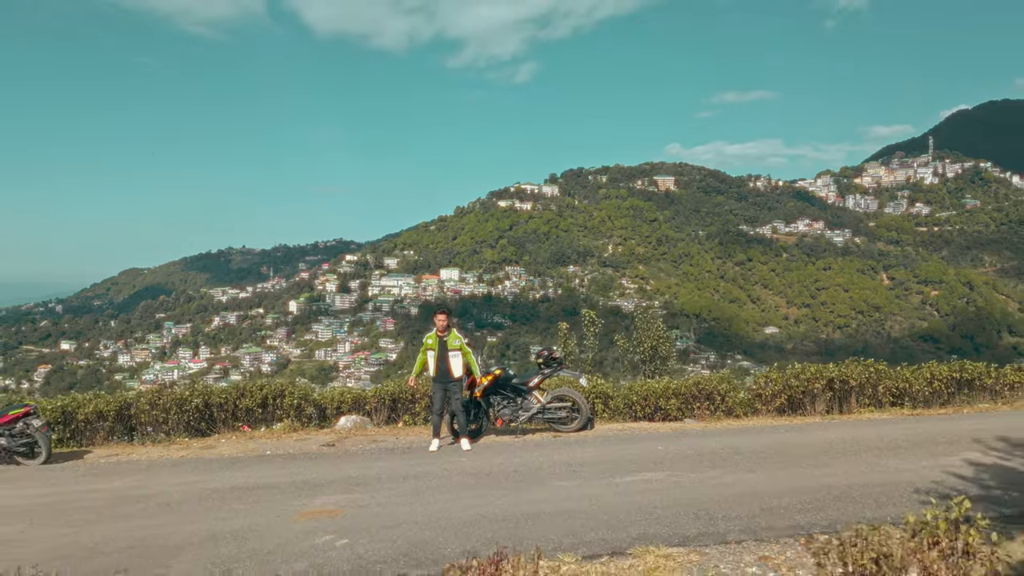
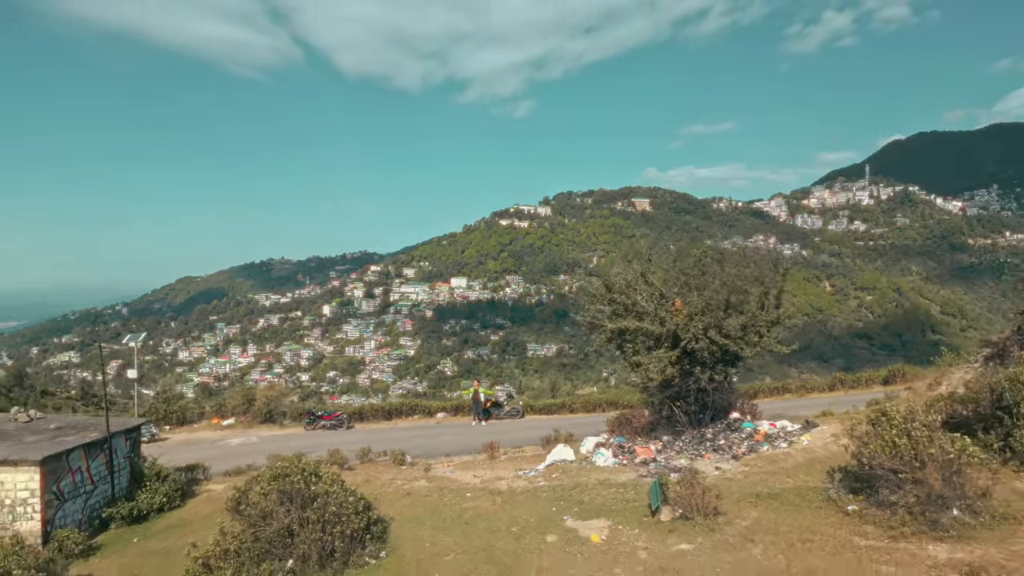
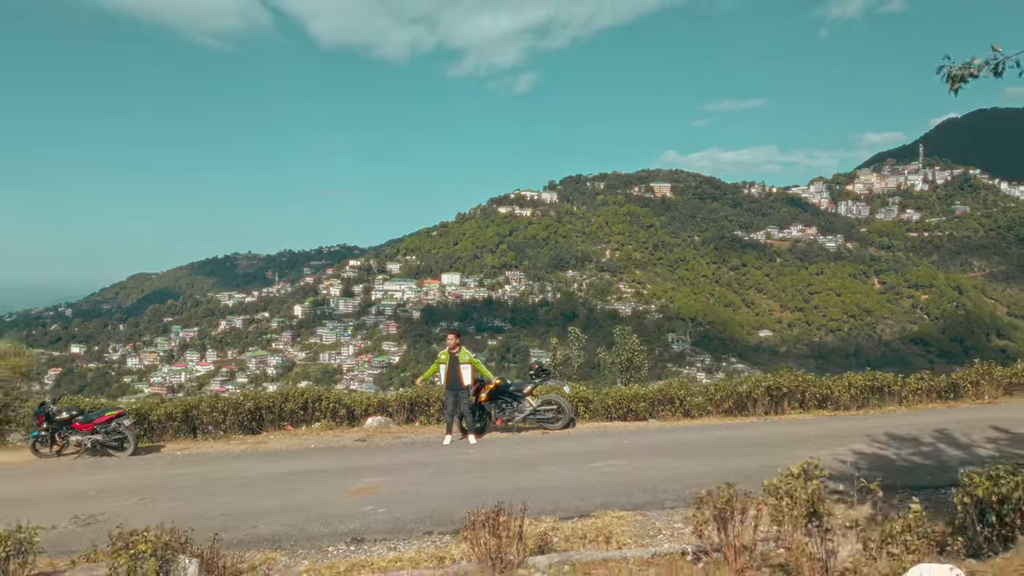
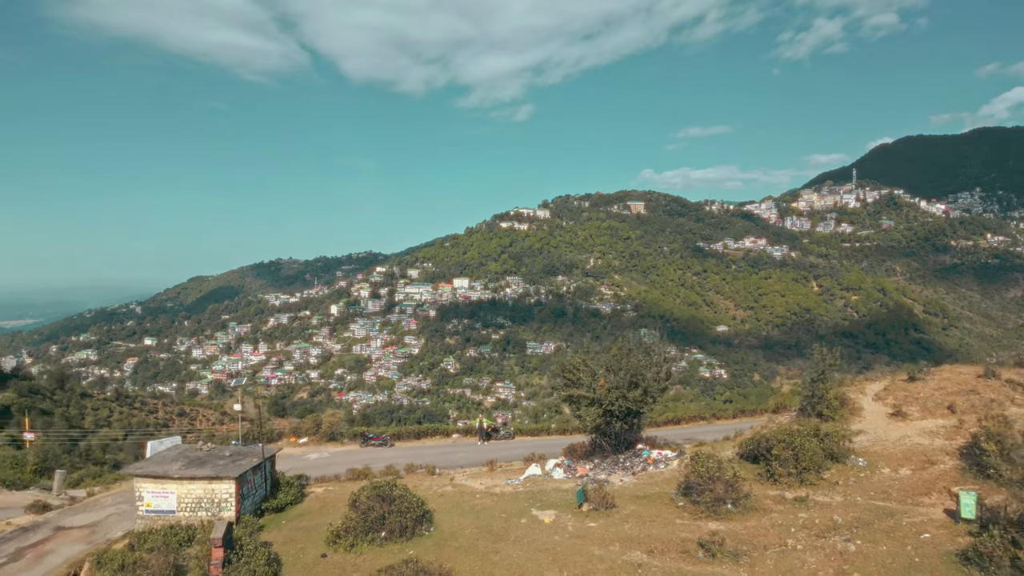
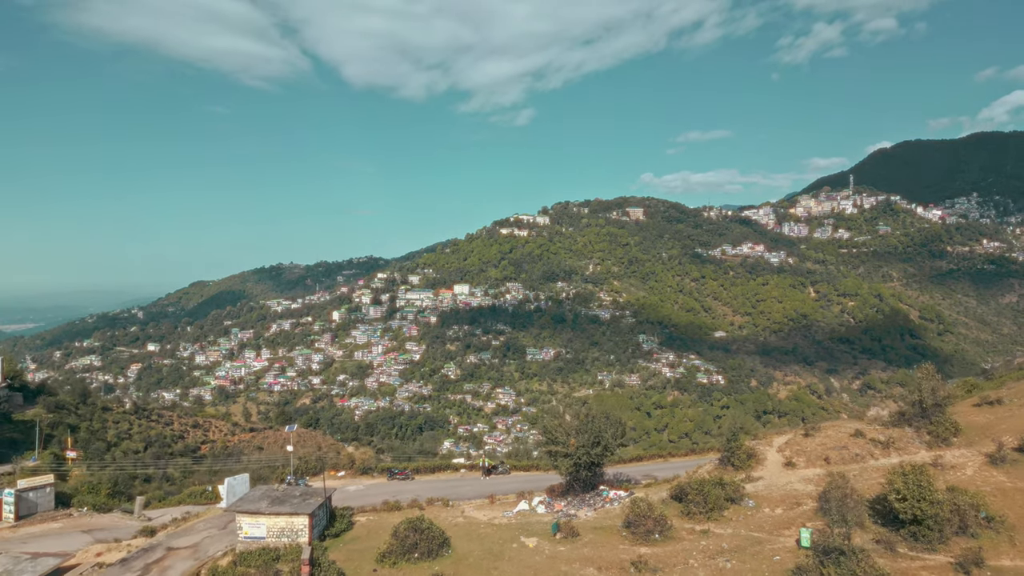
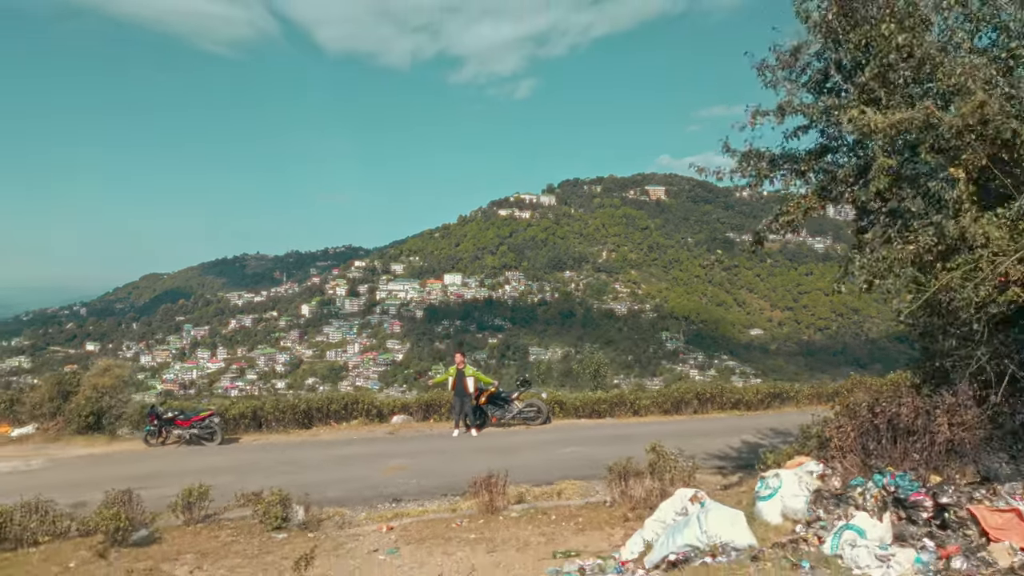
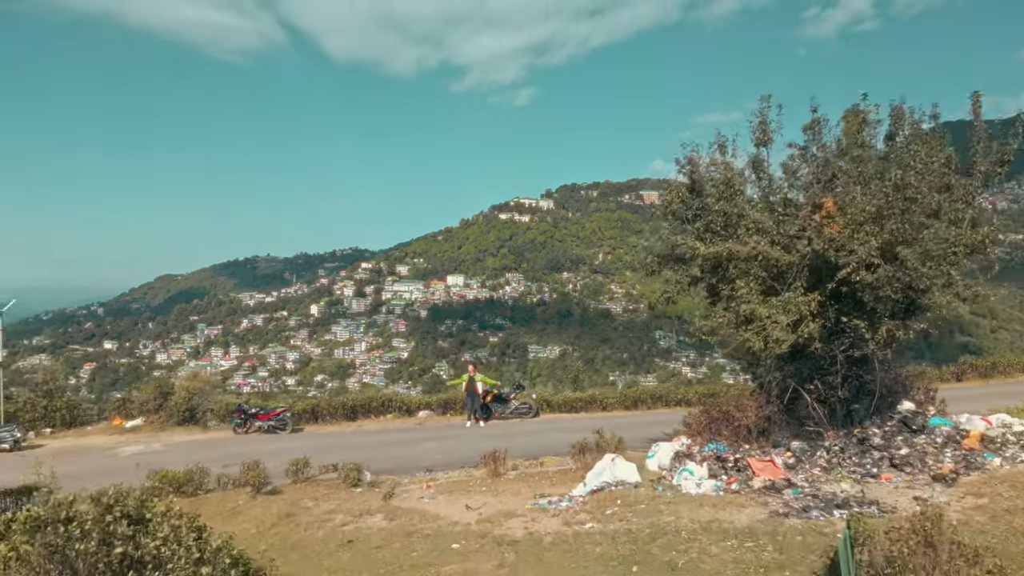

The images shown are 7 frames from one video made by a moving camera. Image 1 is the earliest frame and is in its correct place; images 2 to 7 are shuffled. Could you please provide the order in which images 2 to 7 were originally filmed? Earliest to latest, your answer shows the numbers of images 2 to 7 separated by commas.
3, 6, 7, 2, 4, 5
